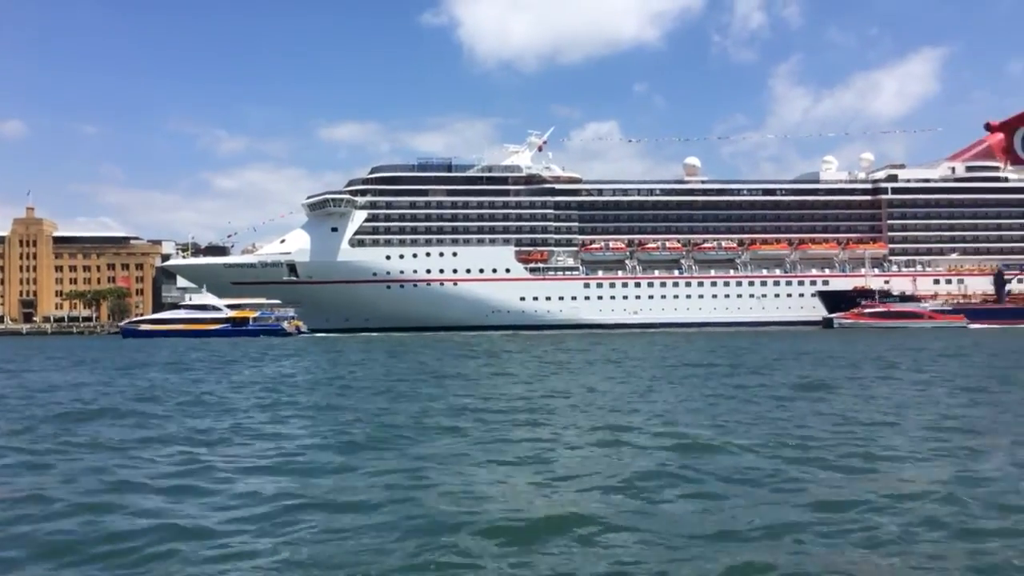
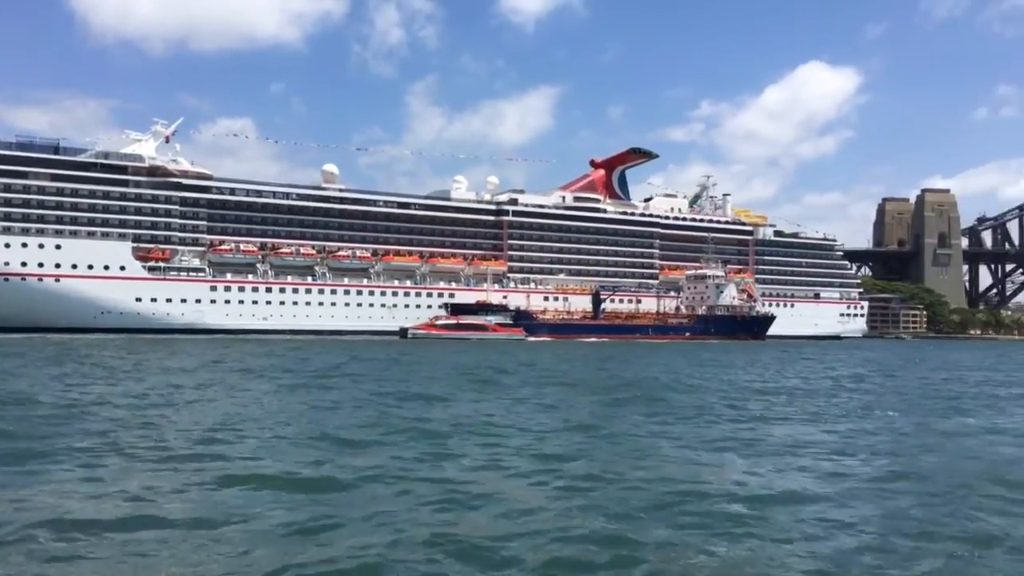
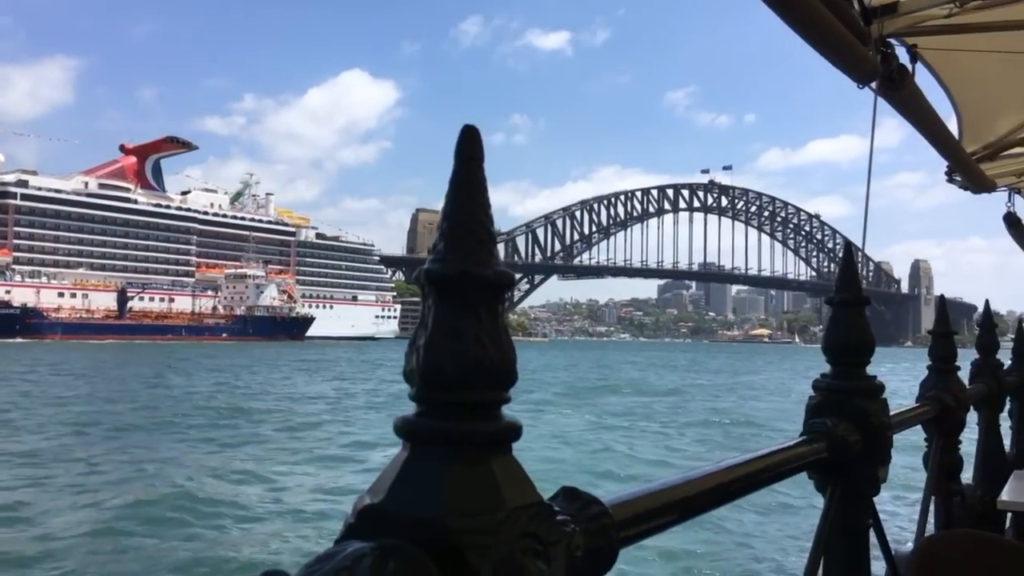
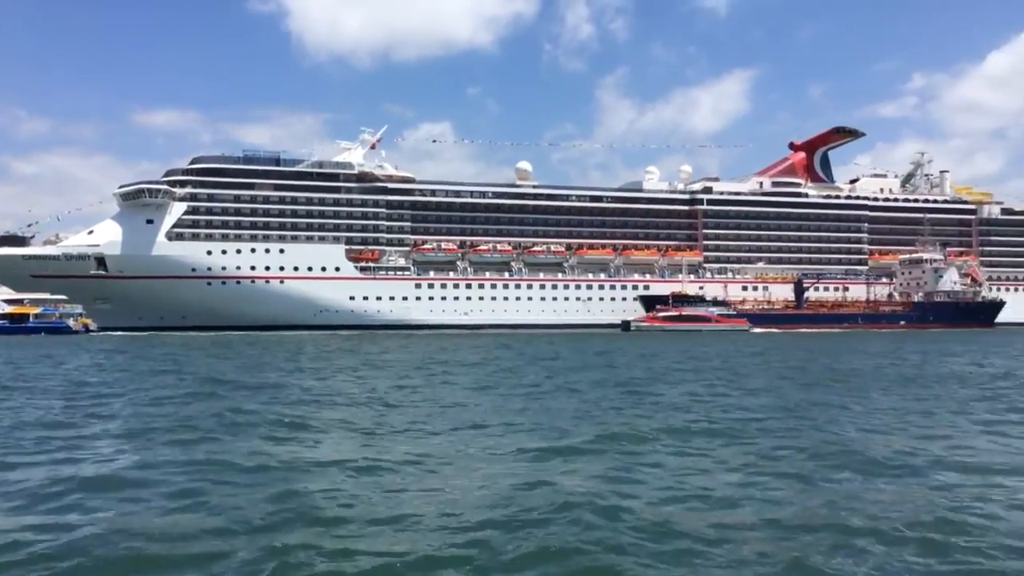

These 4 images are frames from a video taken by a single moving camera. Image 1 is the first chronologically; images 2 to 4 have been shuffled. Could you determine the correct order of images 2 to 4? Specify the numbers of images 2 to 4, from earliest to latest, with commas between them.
4, 2, 3
